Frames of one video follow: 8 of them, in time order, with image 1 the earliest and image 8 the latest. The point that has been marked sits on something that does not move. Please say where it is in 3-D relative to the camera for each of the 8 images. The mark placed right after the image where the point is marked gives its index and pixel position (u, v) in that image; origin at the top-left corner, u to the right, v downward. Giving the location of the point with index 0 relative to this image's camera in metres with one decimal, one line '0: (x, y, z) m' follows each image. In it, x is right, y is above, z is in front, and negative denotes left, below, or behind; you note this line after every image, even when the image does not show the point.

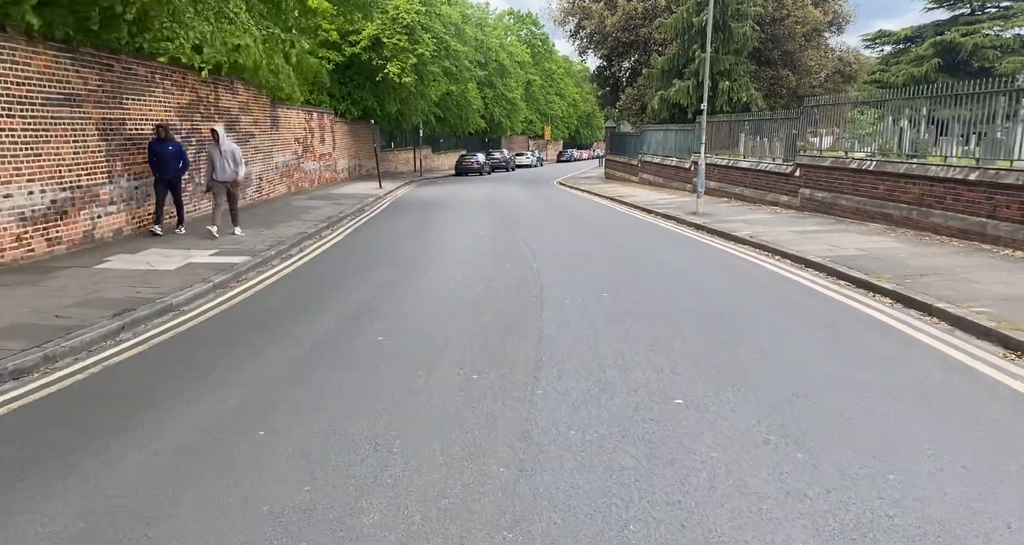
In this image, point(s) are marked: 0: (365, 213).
0: (-4.4, +1.8, +19.4) m
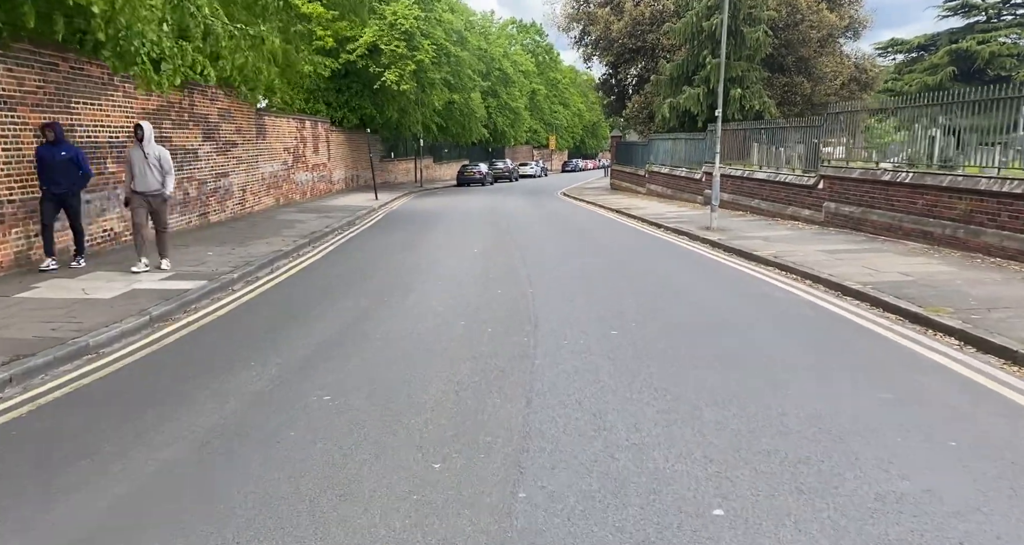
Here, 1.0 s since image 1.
0: (-4.4, +1.3, +18.2) m
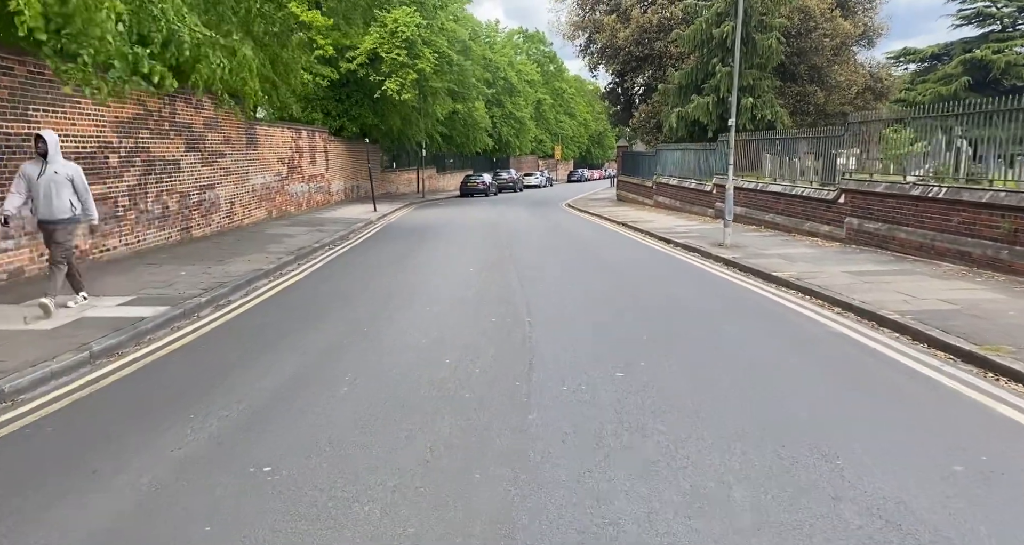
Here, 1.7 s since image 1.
0: (-4.4, +0.8, +17.3) m
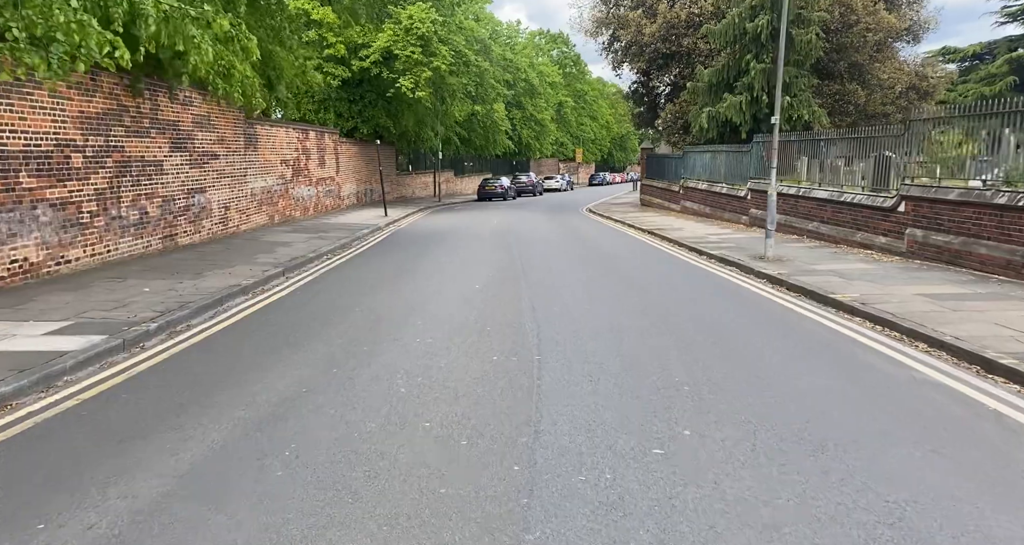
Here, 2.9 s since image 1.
0: (-4.0, +0.6, +16.0) m
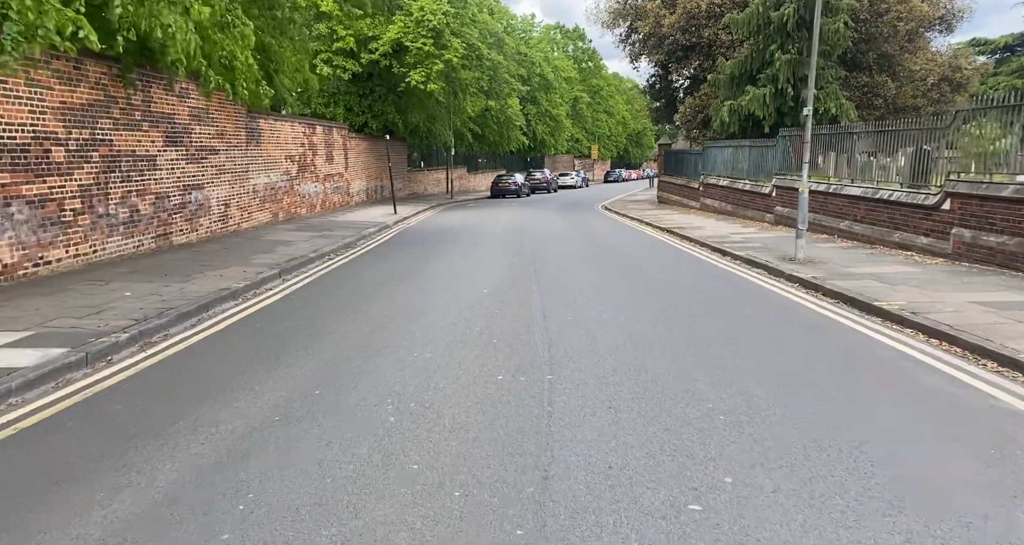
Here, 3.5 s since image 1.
0: (-3.7, +0.6, +15.3) m
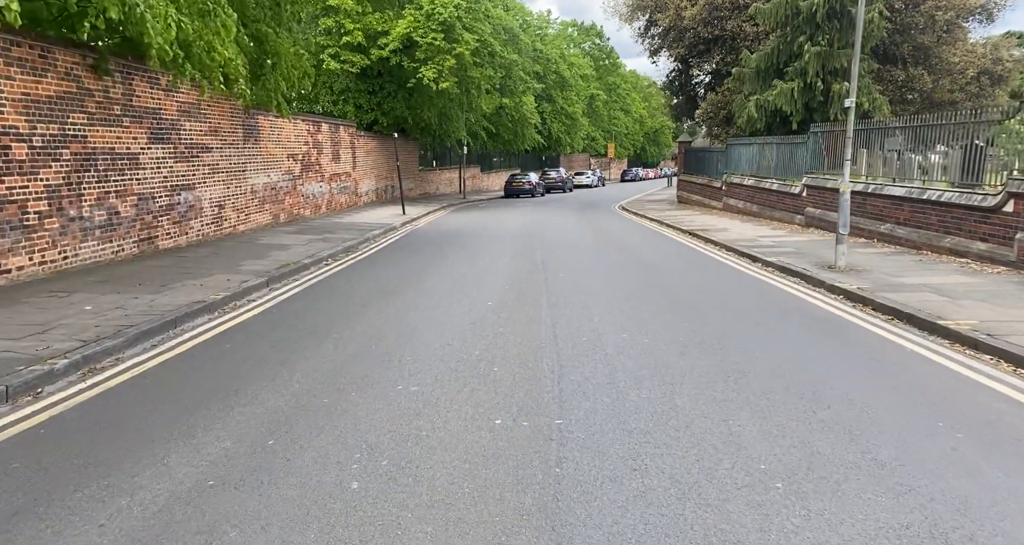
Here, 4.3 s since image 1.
0: (-3.5, +0.4, +14.4) m
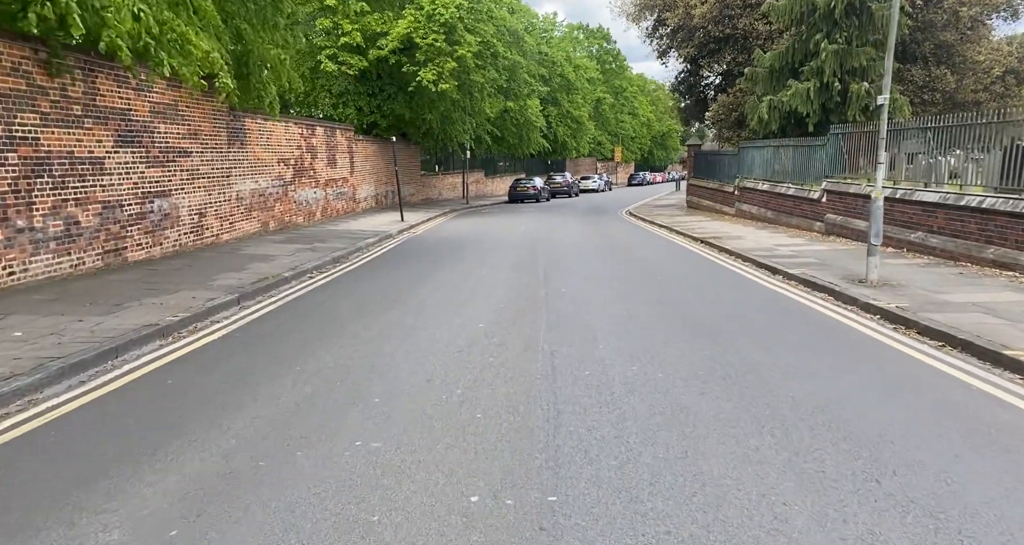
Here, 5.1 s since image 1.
0: (-3.5, +0.2, +13.4) m
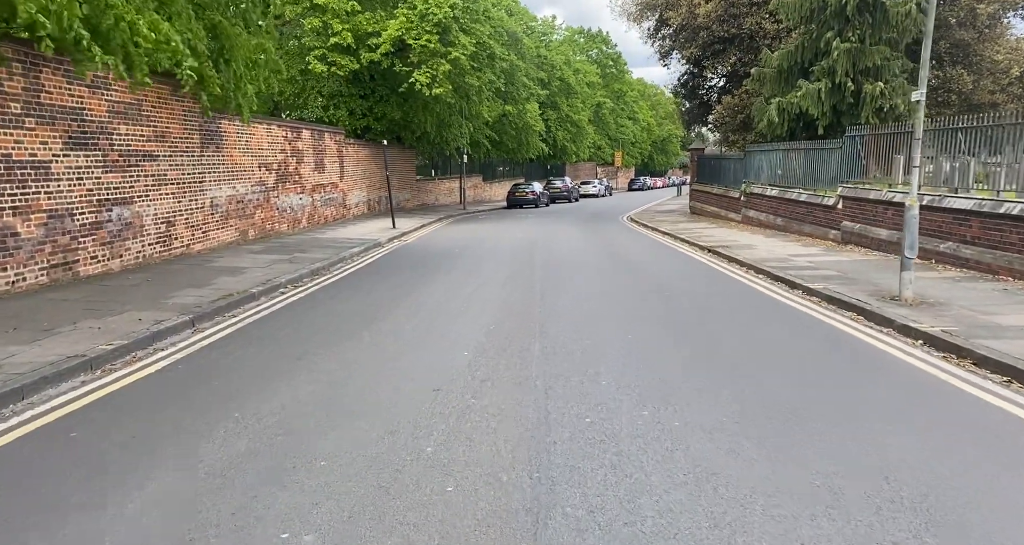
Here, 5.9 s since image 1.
0: (-3.6, -0.1, +12.4) m
